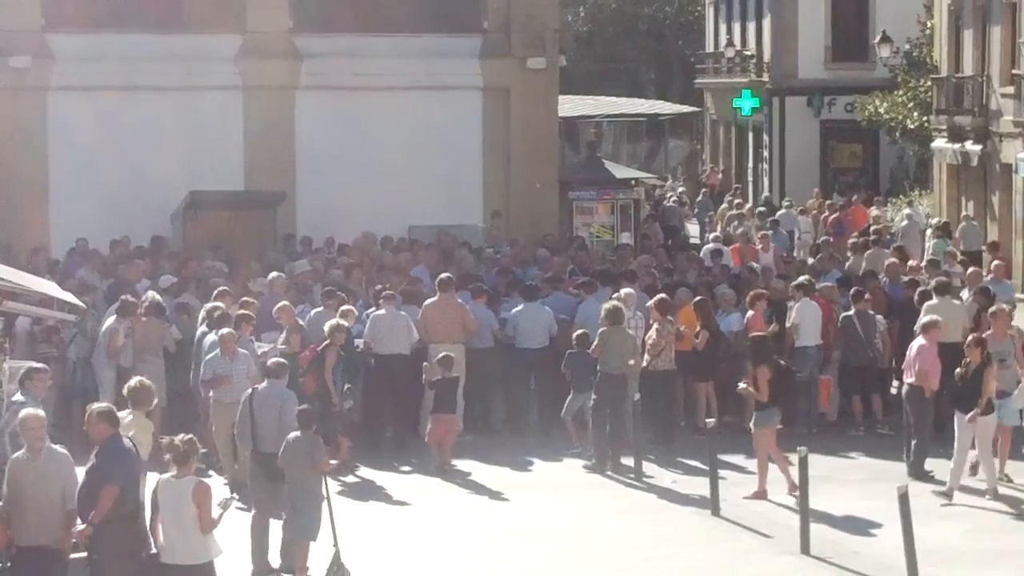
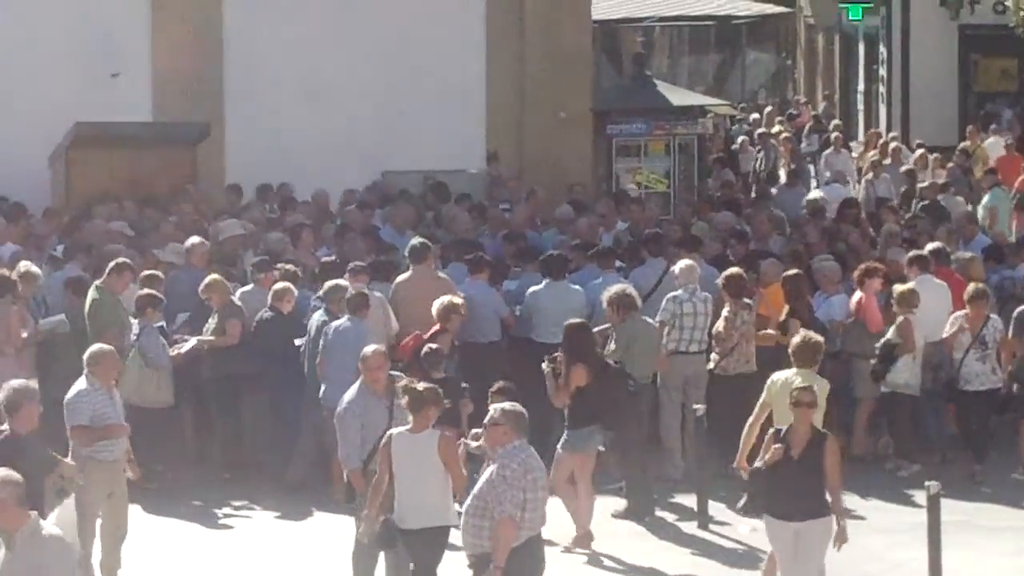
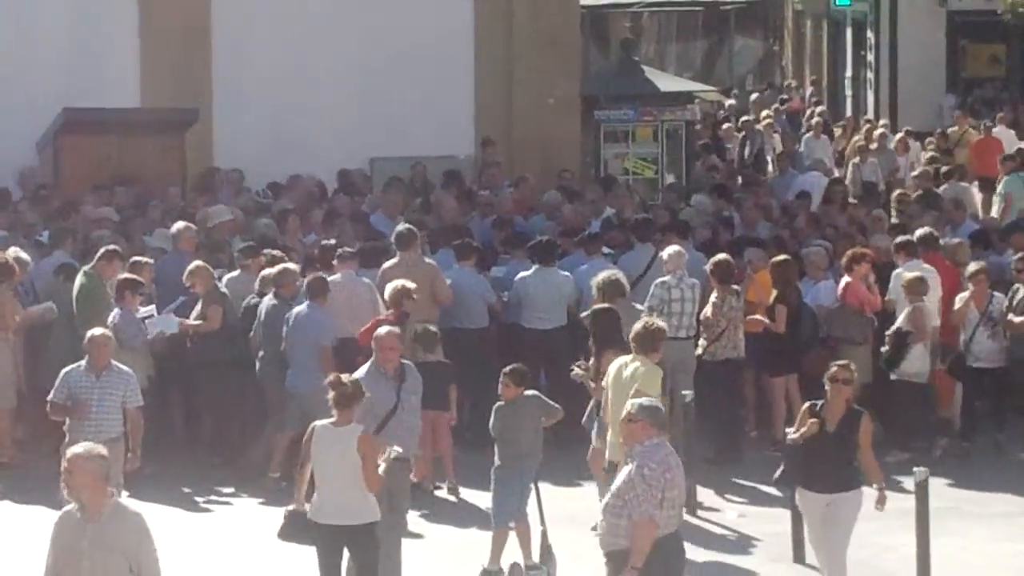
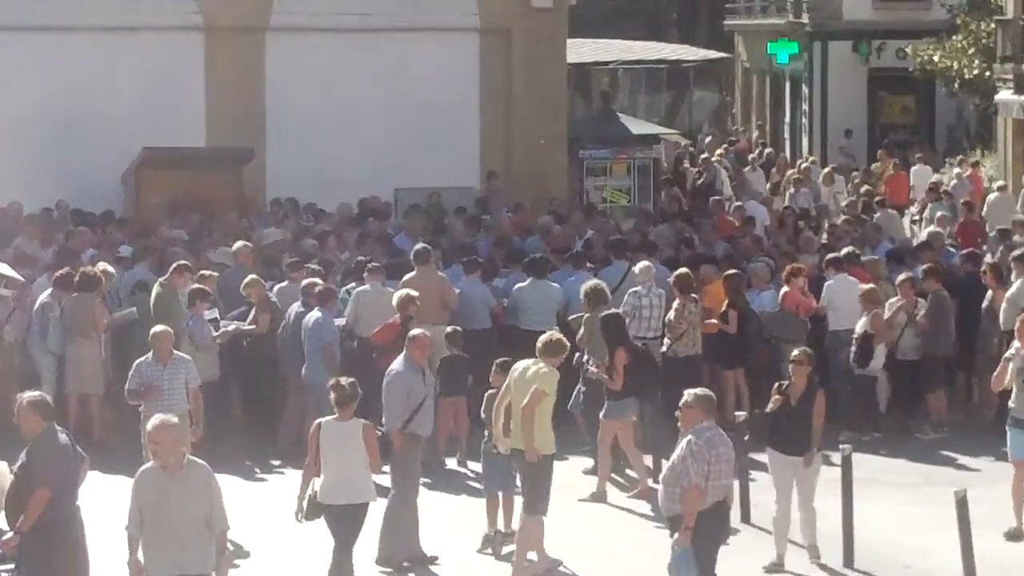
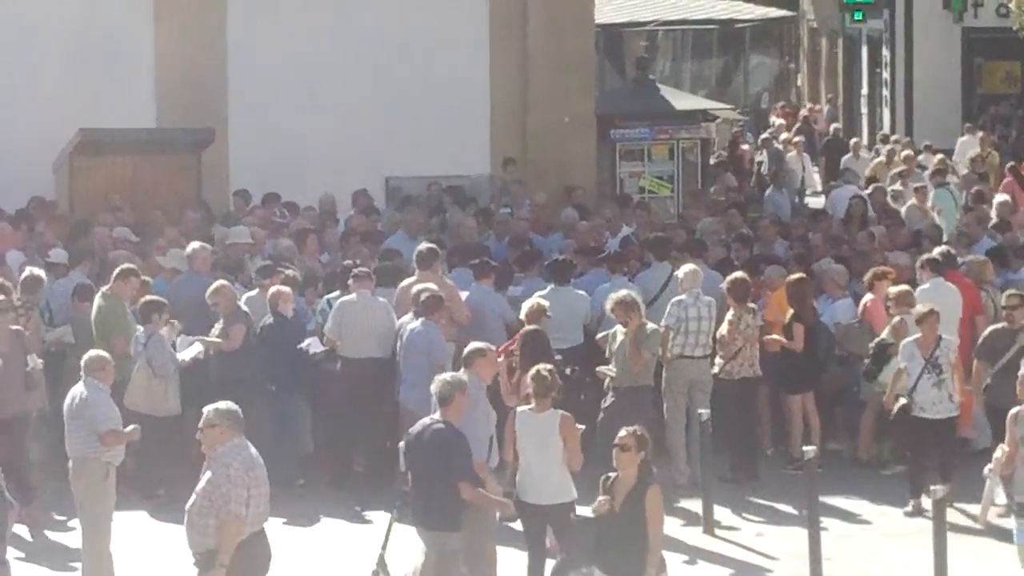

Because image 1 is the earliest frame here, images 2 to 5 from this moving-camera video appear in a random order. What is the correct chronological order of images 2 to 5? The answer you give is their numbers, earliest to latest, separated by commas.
4, 3, 2, 5
